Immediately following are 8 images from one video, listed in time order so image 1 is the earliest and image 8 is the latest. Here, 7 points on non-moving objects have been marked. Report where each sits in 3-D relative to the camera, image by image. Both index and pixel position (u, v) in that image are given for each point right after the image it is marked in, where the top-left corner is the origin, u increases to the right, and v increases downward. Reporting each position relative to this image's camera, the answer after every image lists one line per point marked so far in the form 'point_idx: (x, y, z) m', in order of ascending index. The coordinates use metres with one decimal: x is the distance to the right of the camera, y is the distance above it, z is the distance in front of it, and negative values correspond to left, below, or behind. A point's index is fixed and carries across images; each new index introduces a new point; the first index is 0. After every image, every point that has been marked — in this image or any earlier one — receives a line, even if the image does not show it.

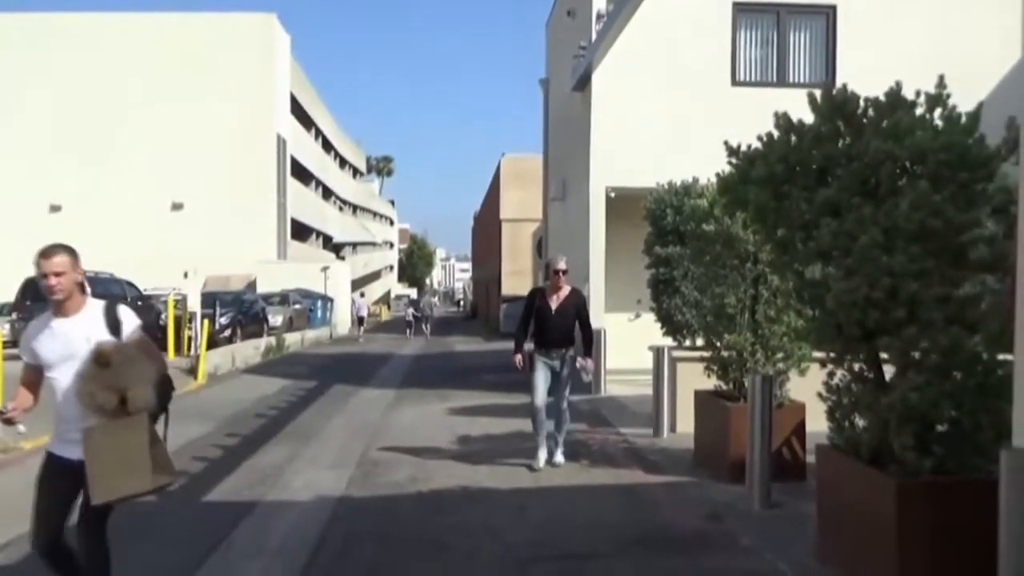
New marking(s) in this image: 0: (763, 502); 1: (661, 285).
0: (+1.9, -1.6, +8.6) m
1: (+1.9, 0.0, +12.9) m
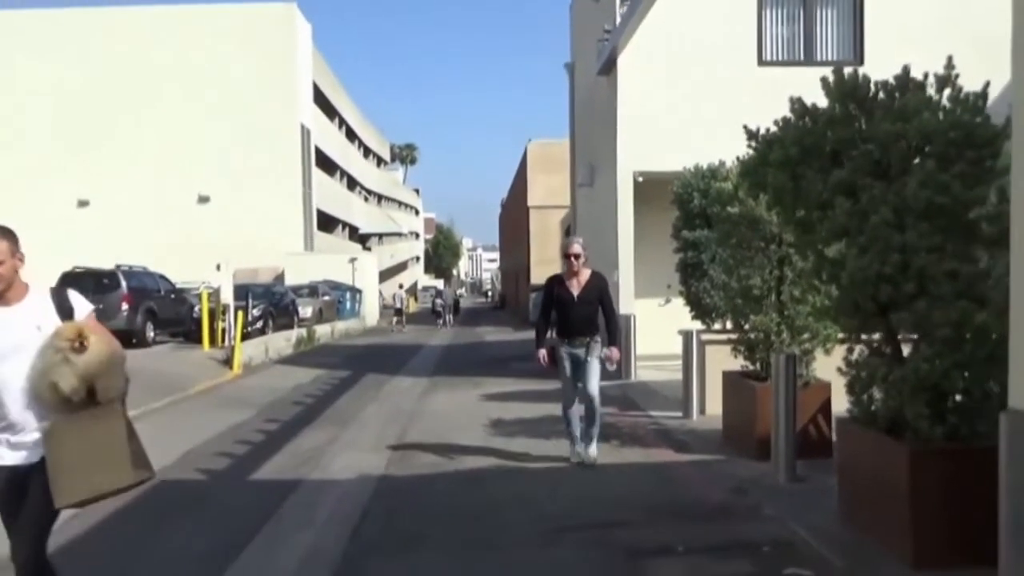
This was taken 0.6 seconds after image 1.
0: (+2.2, -1.5, +8.9) m
1: (+2.2, +0.2, +13.2) m
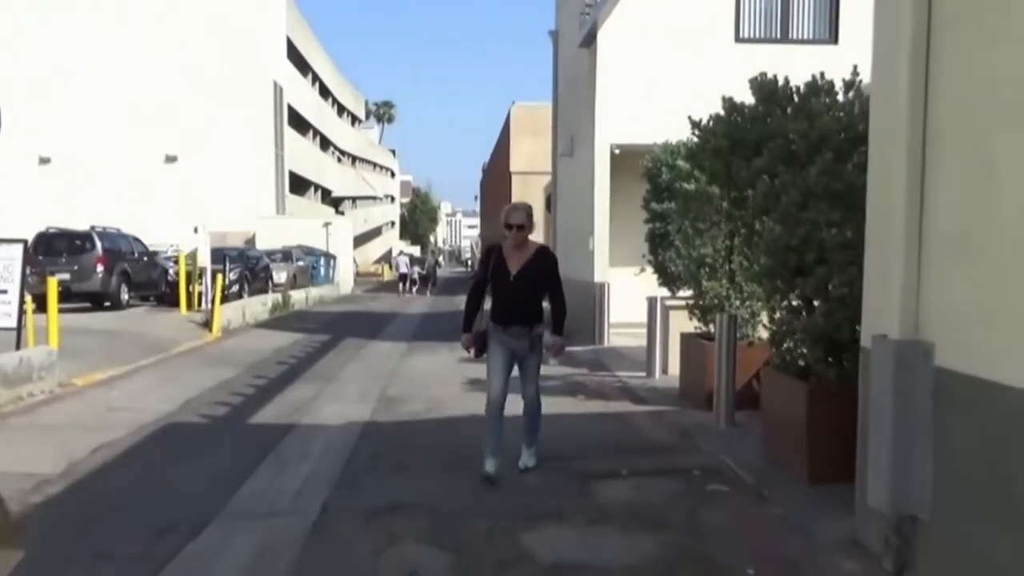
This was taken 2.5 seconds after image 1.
0: (+1.9, -1.2, +10.1) m
1: (+1.9, +0.6, +14.4) m
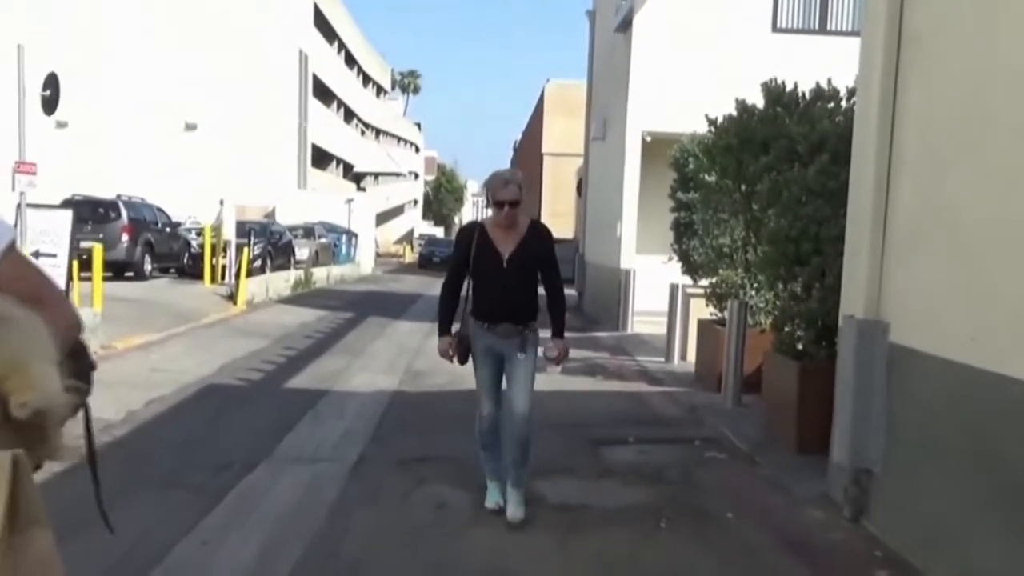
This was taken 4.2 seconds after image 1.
0: (+2.1, -1.1, +10.8) m
1: (+2.3, +0.8, +15.0) m
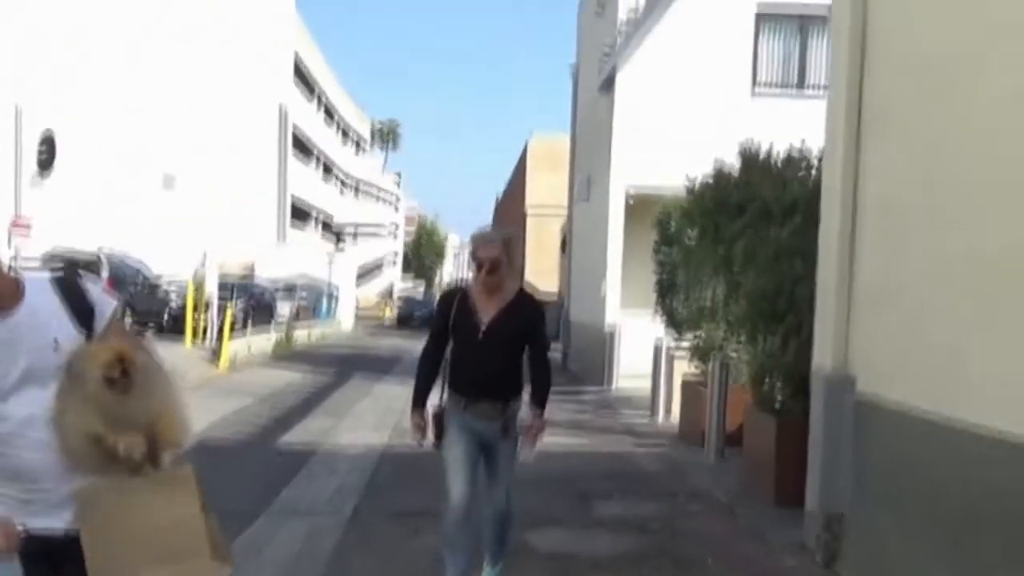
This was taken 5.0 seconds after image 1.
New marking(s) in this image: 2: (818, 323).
0: (+2.0, -1.7, +11.1) m
1: (+2.1, 0.0, +15.4) m
2: (+1.7, -0.2, +6.3) m
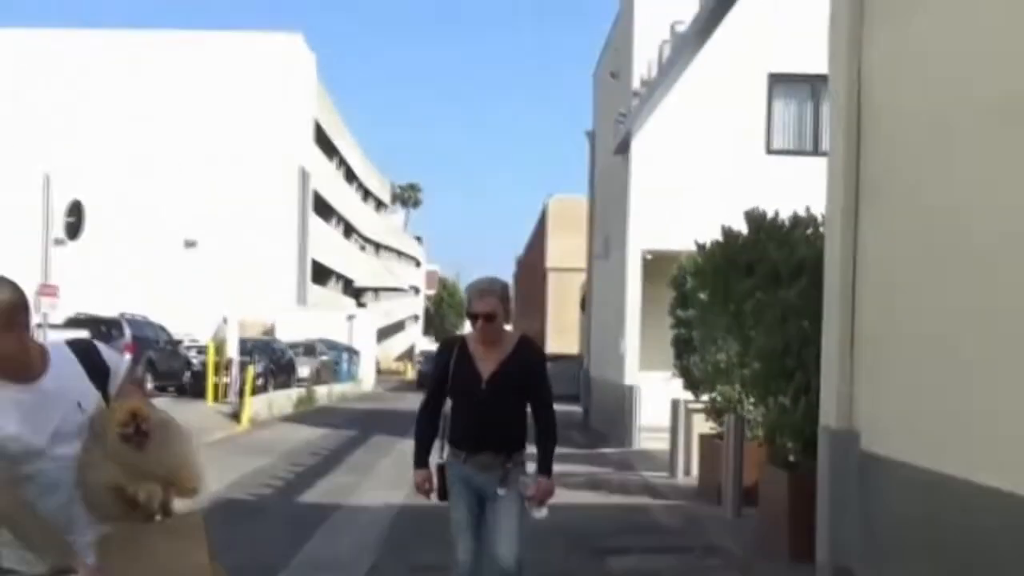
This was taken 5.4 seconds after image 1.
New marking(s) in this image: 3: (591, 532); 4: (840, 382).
0: (+2.2, -2.2, +11.2) m
1: (+2.3, -0.8, +15.5) m
2: (+1.8, -0.5, +6.4) m
3: (+0.7, -2.1, +9.5) m
4: (+1.8, -0.5, +6.3) m
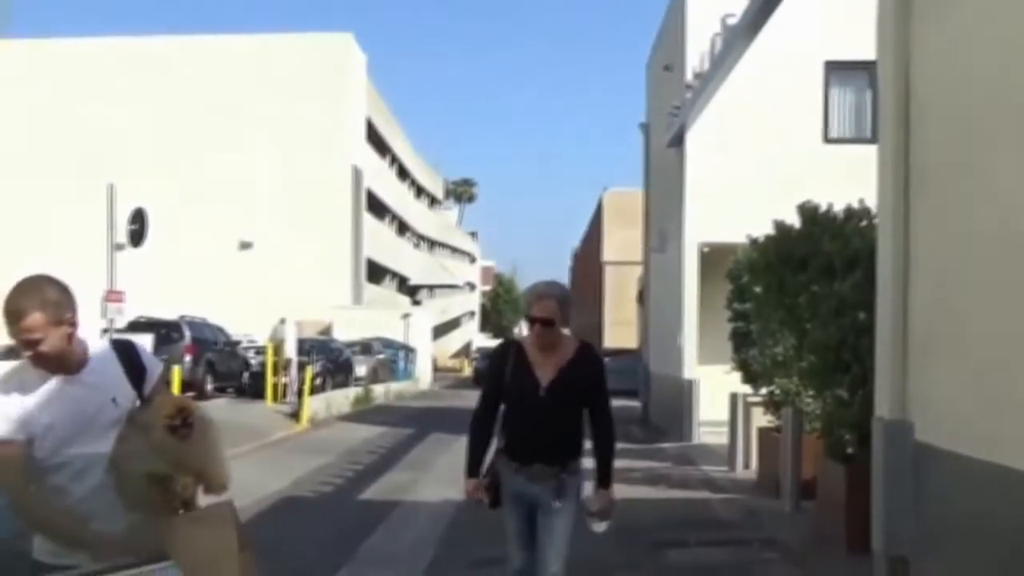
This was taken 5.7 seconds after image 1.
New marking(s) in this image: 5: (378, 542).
0: (+2.8, -2.2, +11.1) m
1: (+3.1, -0.7, +15.5) m
2: (+2.1, -0.5, +6.4) m
3: (+1.2, -2.0, +9.6) m
4: (+2.1, -0.5, +6.3) m
5: (-1.0, -1.9, +8.4) m
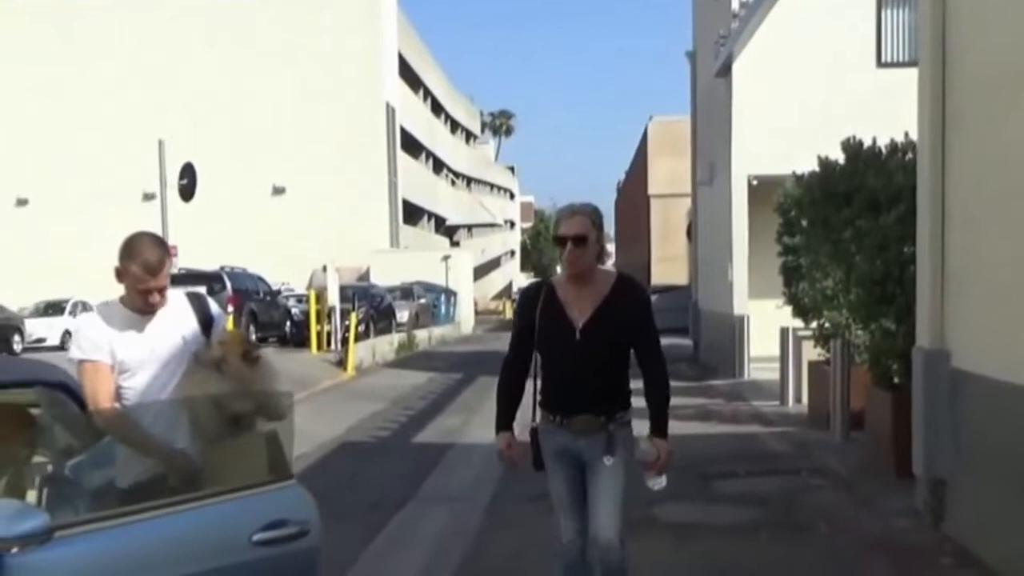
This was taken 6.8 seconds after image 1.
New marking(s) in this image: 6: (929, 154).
0: (+3.3, -1.5, +11.3) m
1: (+3.8, +0.2, +15.6) m
2: (+2.4, -0.1, +6.6) m
3: (+1.7, -1.5, +9.8) m
4: (+2.4, -0.1, +6.4) m
5: (-0.6, -1.5, +8.8) m
6: (+2.4, +0.8, +6.4) m
